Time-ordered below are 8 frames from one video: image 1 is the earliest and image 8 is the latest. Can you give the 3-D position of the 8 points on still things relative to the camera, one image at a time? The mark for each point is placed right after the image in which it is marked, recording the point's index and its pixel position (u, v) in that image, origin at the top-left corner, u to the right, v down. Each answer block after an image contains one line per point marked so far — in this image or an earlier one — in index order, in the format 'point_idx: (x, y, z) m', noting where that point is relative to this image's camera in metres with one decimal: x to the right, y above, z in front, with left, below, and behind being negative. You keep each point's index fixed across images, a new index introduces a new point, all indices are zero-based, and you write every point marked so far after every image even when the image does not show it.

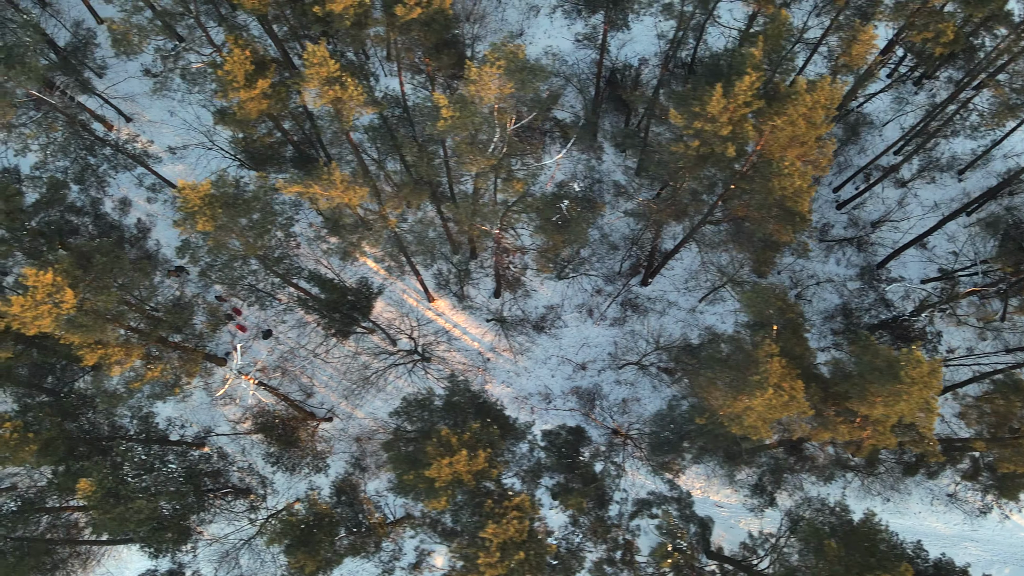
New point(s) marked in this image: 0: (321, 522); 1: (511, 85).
0: (-3.4, -4.3, +17.1) m
1: (0.0, +3.5, +15.8) m
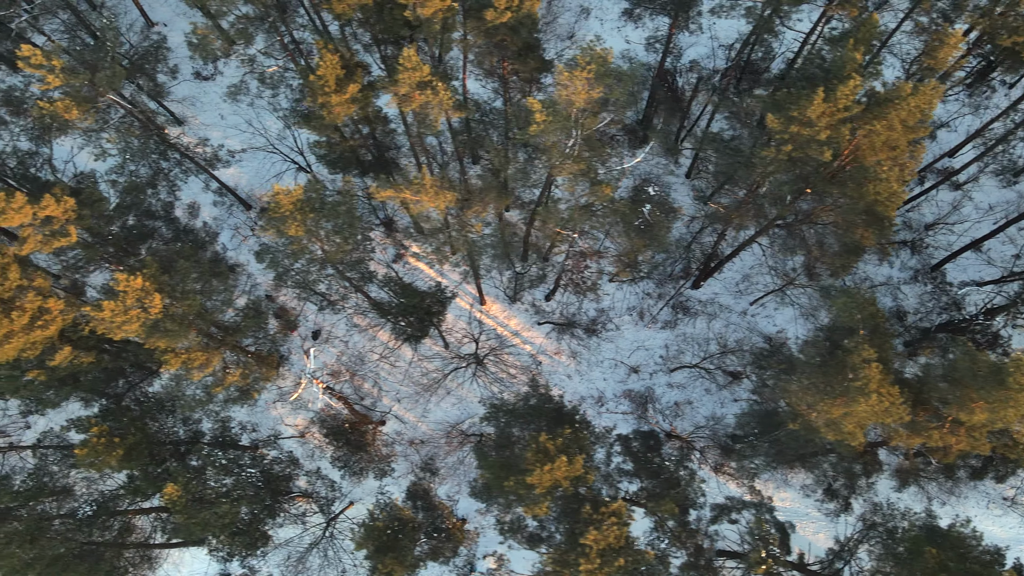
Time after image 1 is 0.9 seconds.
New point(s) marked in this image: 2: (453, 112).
0: (-1.9, -4.4, +17.1) m
1: (+1.5, +3.4, +15.8) m
2: (-1.0, +2.9, +15.6) m
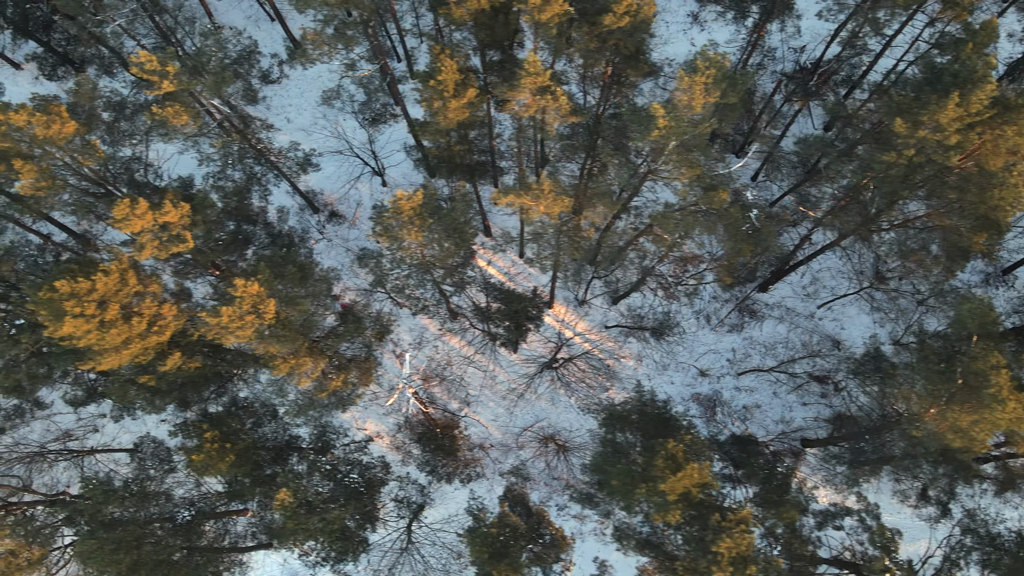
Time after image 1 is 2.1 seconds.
0: (+0.1, -4.5, +17.0) m
1: (+3.5, +3.3, +15.7) m
2: (+0.9, +2.8, +15.6) m
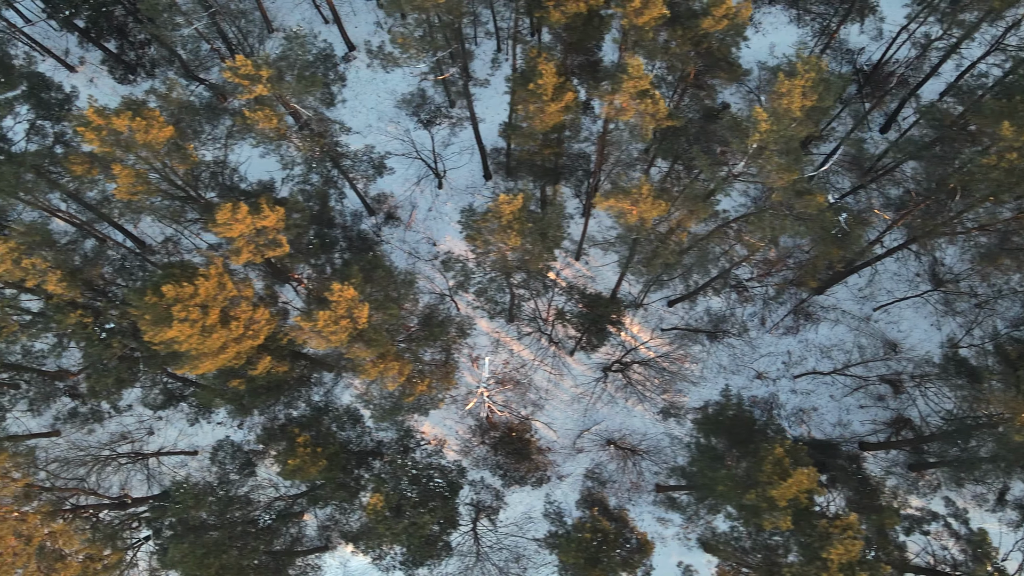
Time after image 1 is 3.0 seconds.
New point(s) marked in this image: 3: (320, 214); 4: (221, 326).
0: (+1.7, -4.5, +17.0) m
1: (+5.1, +3.2, +15.7) m
2: (+2.5, +2.8, +15.5) m
3: (-4.0, +1.5, +19.2) m
4: (-4.7, -0.6, +15.0) m
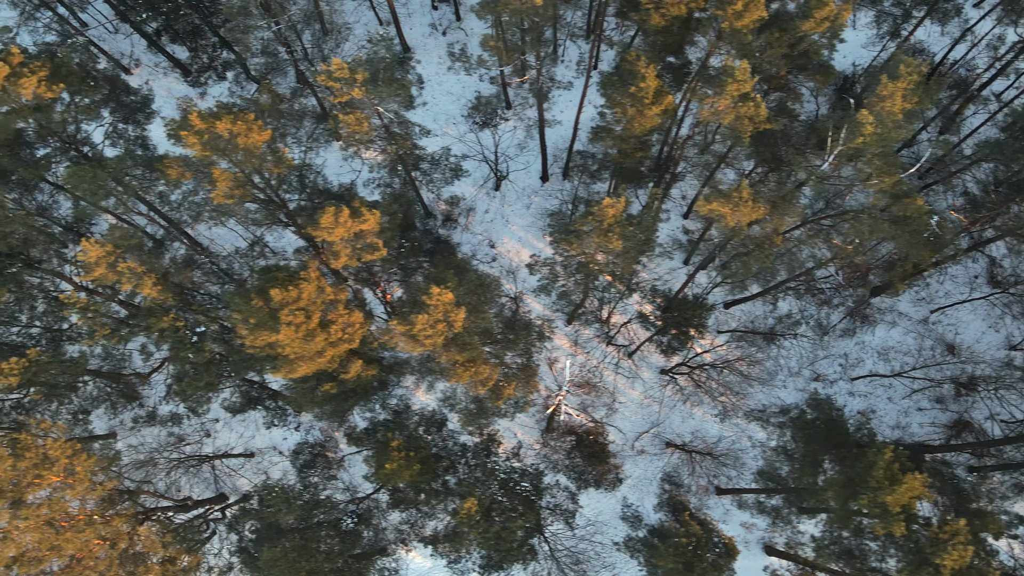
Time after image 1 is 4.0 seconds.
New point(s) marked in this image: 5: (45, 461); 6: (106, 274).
0: (+3.3, -4.6, +16.9) m
1: (+6.7, +3.2, +15.6) m
2: (+4.2, +2.7, +15.4) m
3: (-2.4, +1.5, +19.2) m
4: (-3.1, -0.7, +15.0) m
5: (-8.4, -3.1, +16.9) m
6: (-6.8, +0.2, +15.6) m
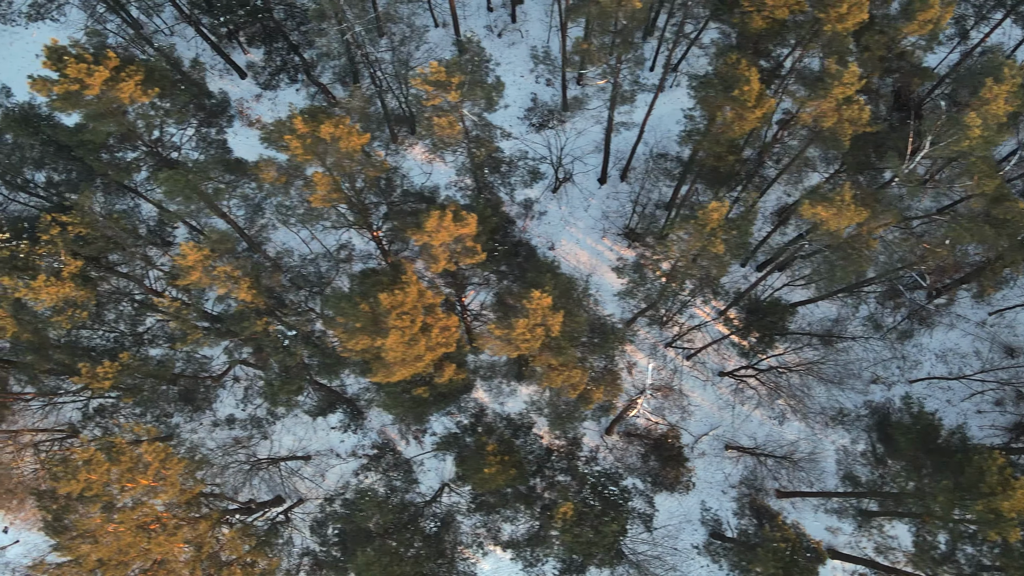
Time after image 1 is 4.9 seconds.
0: (+5.0, -4.7, +16.9) m
1: (+8.4, +3.1, +15.5) m
2: (+5.8, +2.6, +15.4) m
3: (-0.7, +1.4, +19.1) m
4: (-1.4, -0.7, +14.9) m
5: (-6.8, -3.2, +16.9) m
6: (-5.2, +0.2, +15.5) m
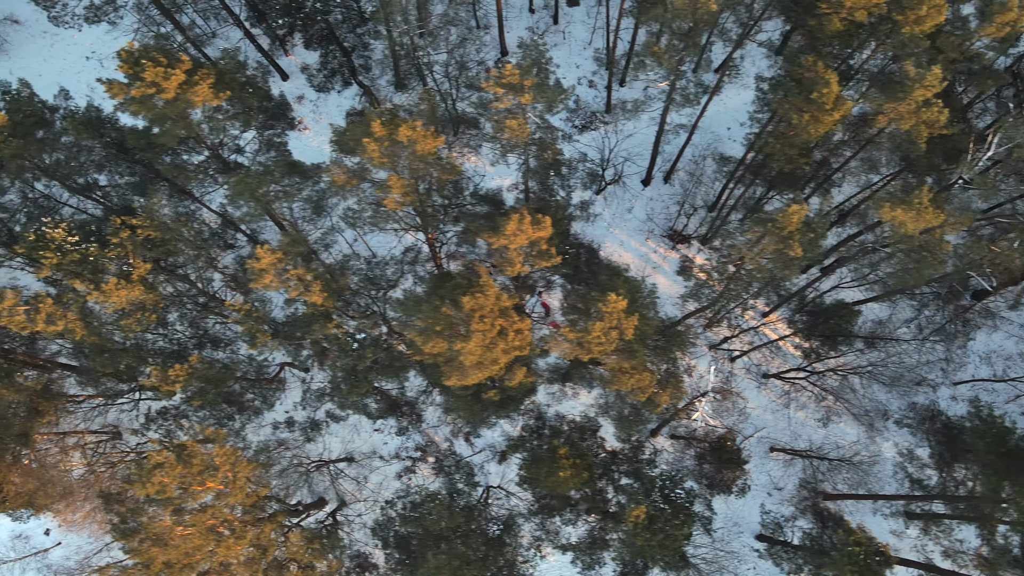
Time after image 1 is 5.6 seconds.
0: (+6.3, -4.7, +16.8) m
1: (+9.6, +3.0, +15.4) m
2: (+7.0, +2.6, +15.3) m
3: (+0.6, +1.3, +19.1) m
4: (-0.2, -0.8, +14.9) m
5: (-5.5, -3.2, +16.8) m
6: (-3.9, +0.1, +15.5) m
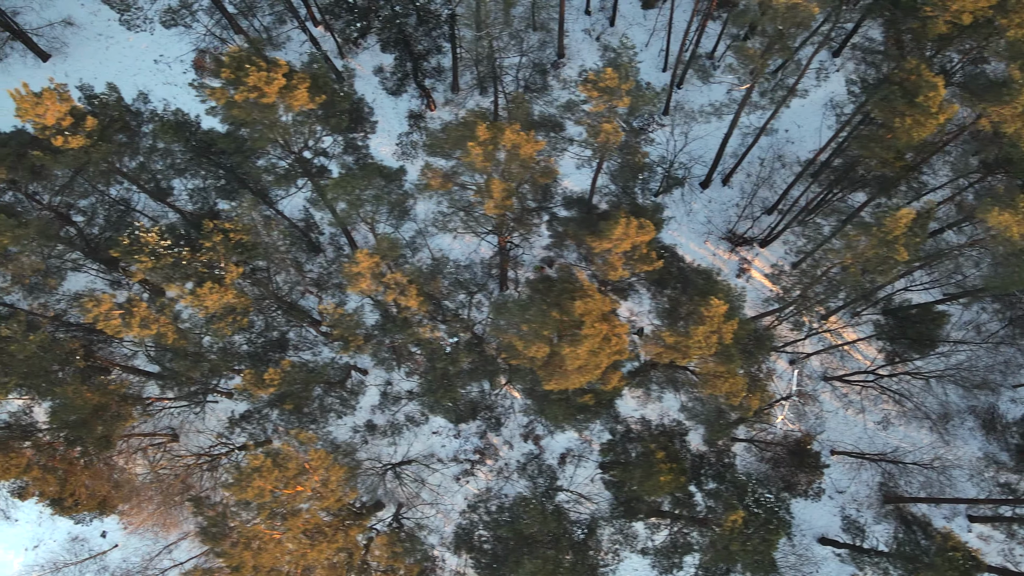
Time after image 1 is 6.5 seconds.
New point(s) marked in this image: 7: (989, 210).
0: (+7.9, -4.8, +16.7) m
1: (+11.3, +3.0, +15.3) m
2: (+8.7, +2.5, +15.2) m
3: (+2.3, +1.3, +19.1) m
4: (+1.5, -0.9, +14.9) m
5: (-3.9, -3.3, +16.8) m
6: (-2.3, 0.0, +15.5) m
7: (+7.7, +1.3, +15.2) m
